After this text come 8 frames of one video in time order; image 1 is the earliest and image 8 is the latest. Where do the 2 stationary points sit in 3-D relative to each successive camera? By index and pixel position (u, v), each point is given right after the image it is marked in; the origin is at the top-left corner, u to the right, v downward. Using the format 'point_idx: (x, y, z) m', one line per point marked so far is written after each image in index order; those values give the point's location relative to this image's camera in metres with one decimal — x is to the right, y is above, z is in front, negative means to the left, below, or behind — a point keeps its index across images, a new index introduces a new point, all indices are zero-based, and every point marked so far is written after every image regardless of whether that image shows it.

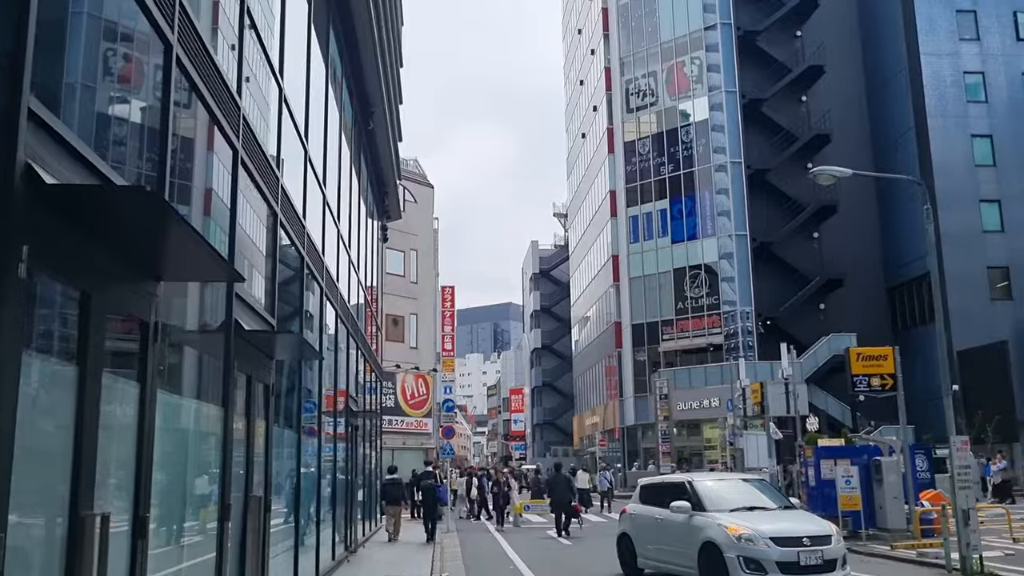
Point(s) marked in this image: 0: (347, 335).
0: (-3.5, -1.0, +18.7) m
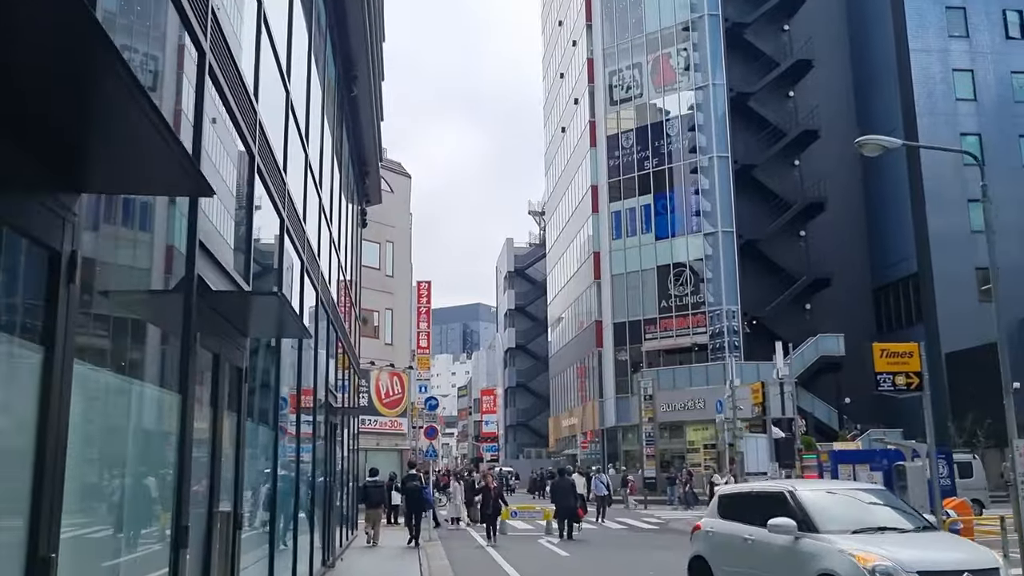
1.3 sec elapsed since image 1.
0: (-3.5, -0.7, +16.9) m
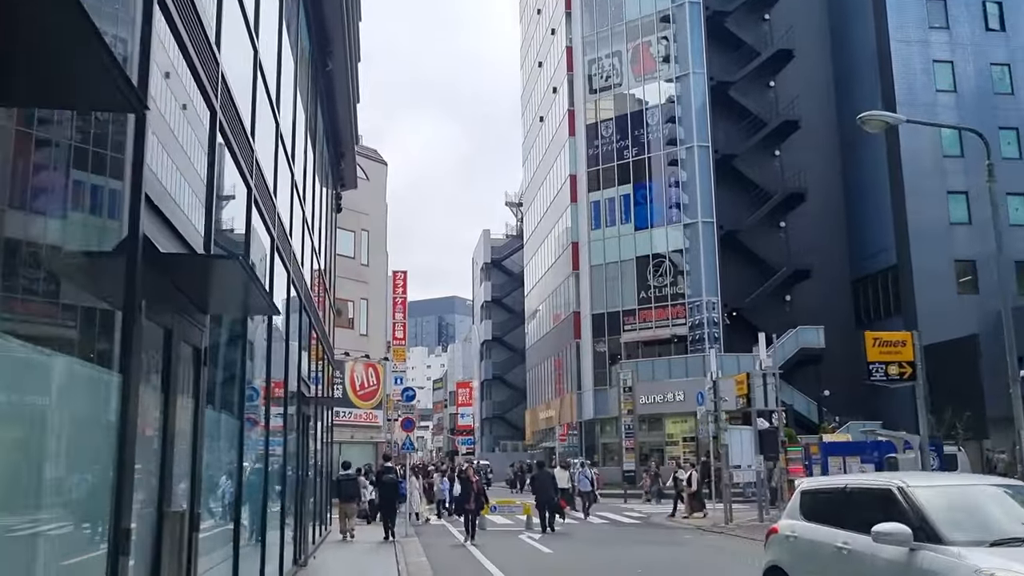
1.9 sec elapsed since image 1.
0: (-3.9, -0.4, +16.0) m
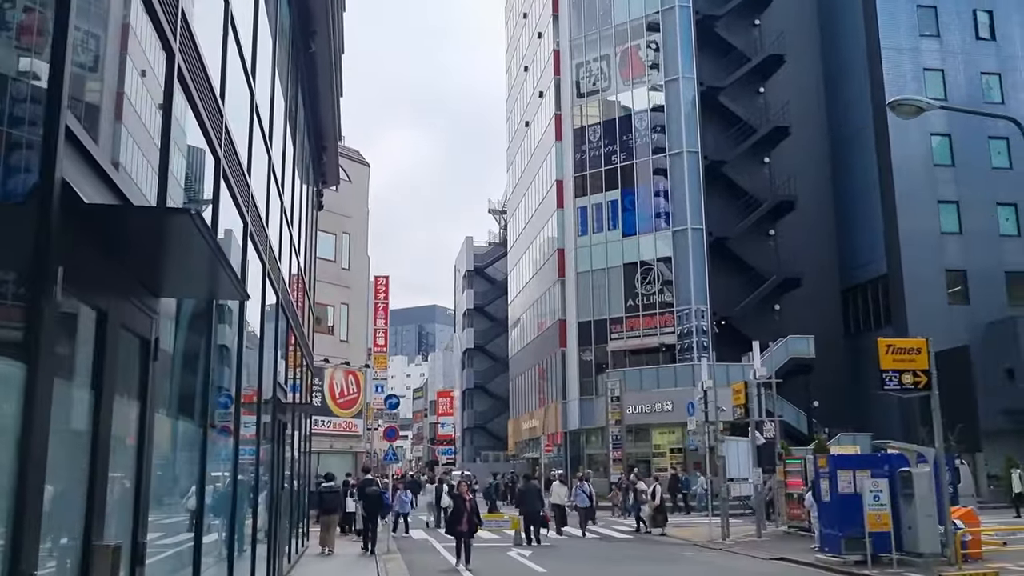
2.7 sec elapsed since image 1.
0: (-4.0, -0.4, +14.9) m
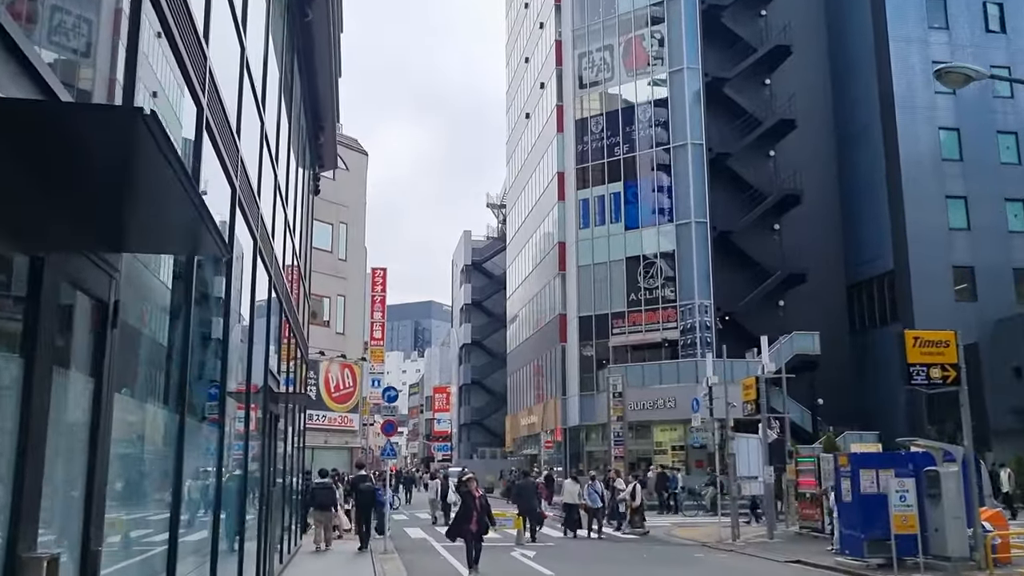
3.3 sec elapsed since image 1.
0: (-3.8, -0.1, +14.0) m
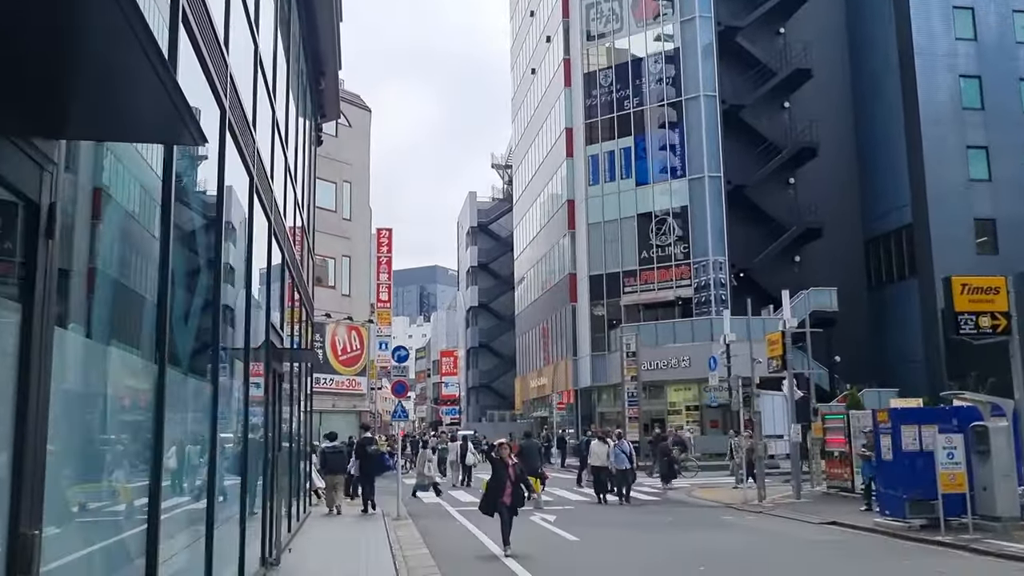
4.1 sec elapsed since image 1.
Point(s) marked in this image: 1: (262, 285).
0: (-3.5, +0.6, +12.9) m
1: (-3.4, +0.2, +12.1) m
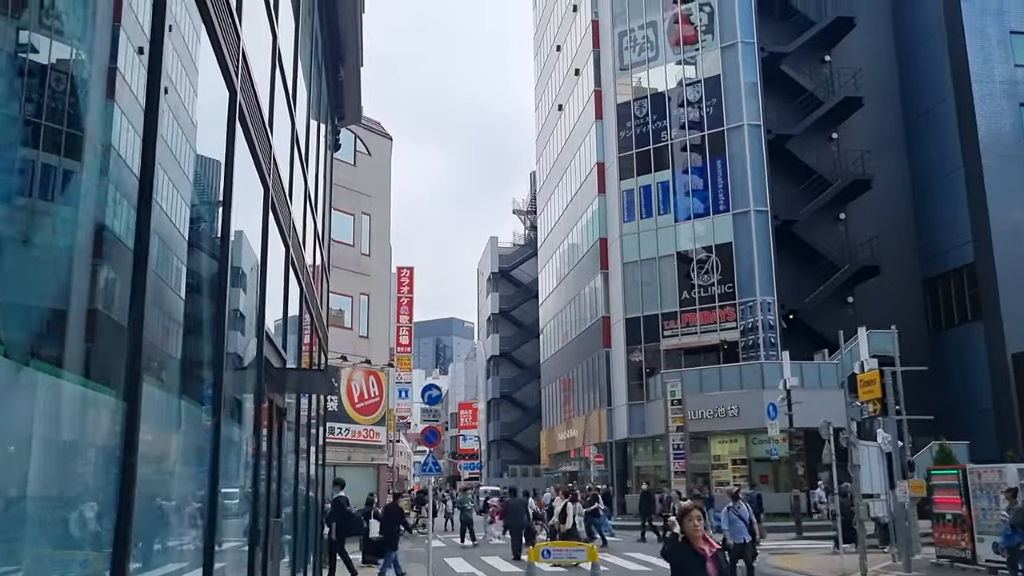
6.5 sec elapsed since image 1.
0: (-2.7, +0.5, +9.9) m
1: (-2.6, +0.1, +9.0) m
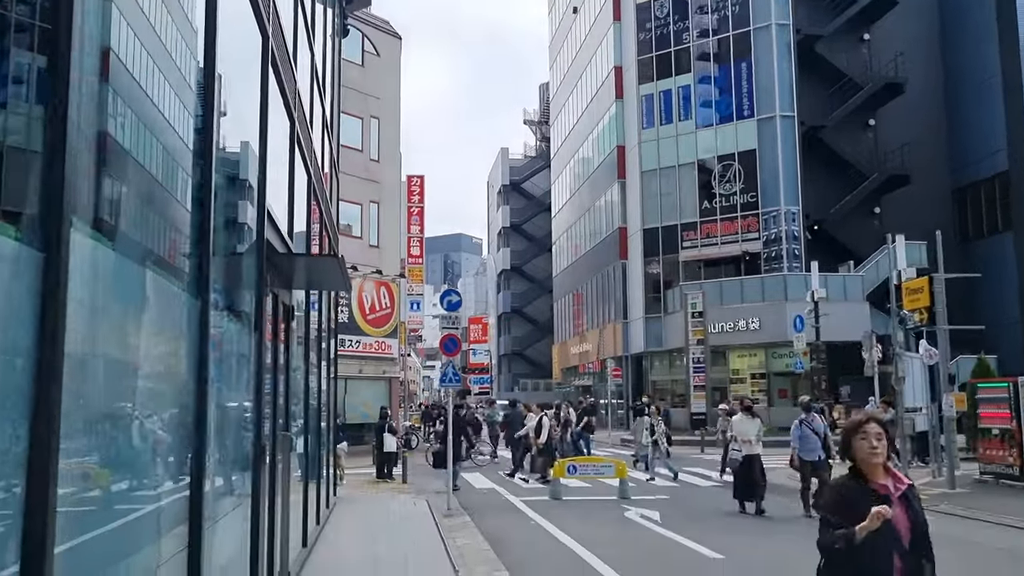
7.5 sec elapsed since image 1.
0: (-2.3, +1.6, +8.6) m
1: (-2.2, +1.1, +7.8) m
